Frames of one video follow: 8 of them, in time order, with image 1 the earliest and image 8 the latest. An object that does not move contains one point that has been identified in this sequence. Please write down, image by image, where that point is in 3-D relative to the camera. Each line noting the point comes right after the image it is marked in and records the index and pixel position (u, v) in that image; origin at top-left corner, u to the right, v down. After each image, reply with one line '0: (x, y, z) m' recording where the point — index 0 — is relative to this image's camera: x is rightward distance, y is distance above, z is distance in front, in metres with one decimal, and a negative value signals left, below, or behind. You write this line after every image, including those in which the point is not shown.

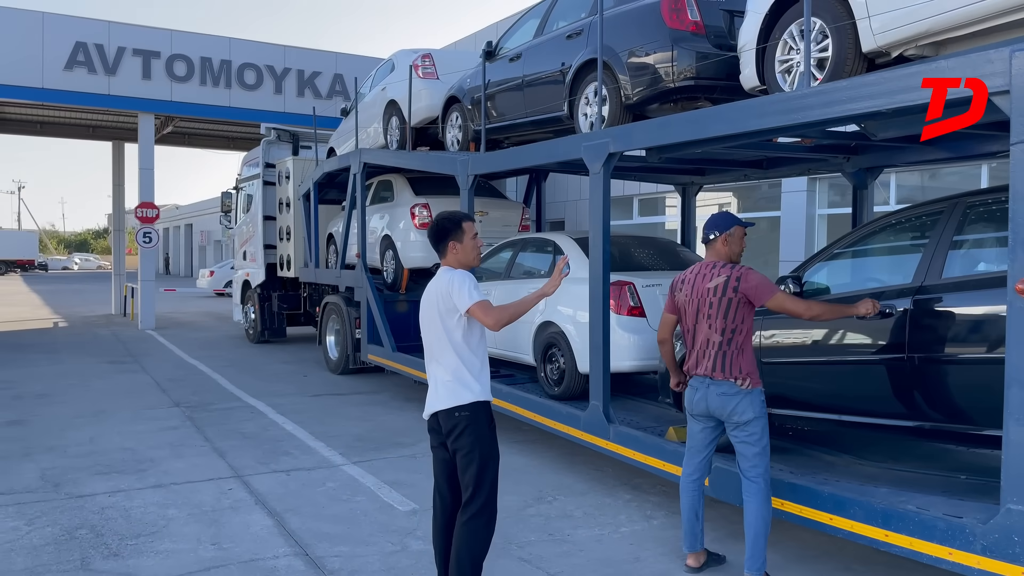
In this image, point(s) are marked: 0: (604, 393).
0: (+0.6, -0.7, +5.5) m
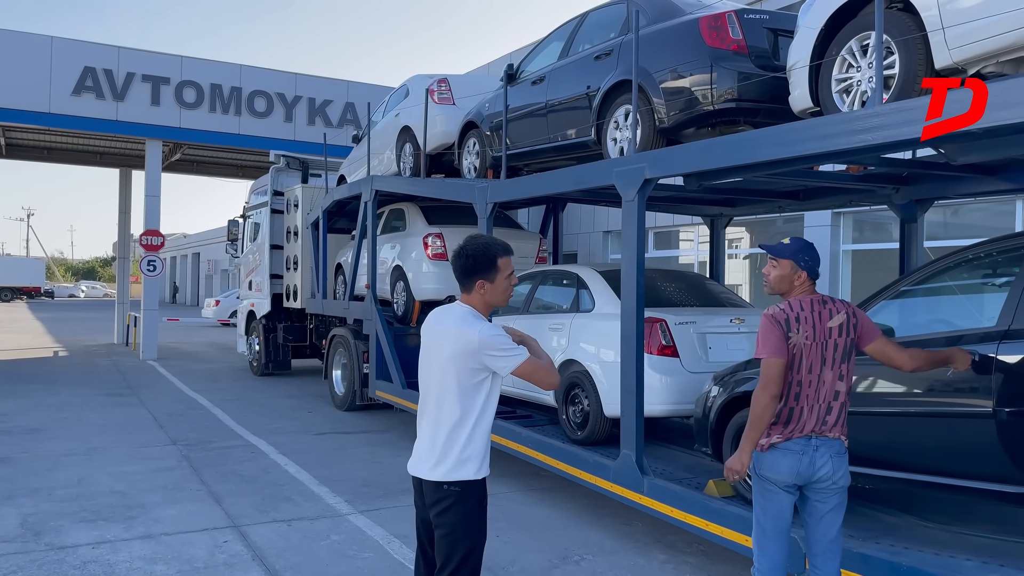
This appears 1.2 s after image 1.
0: (+0.7, -0.9, +5.0) m
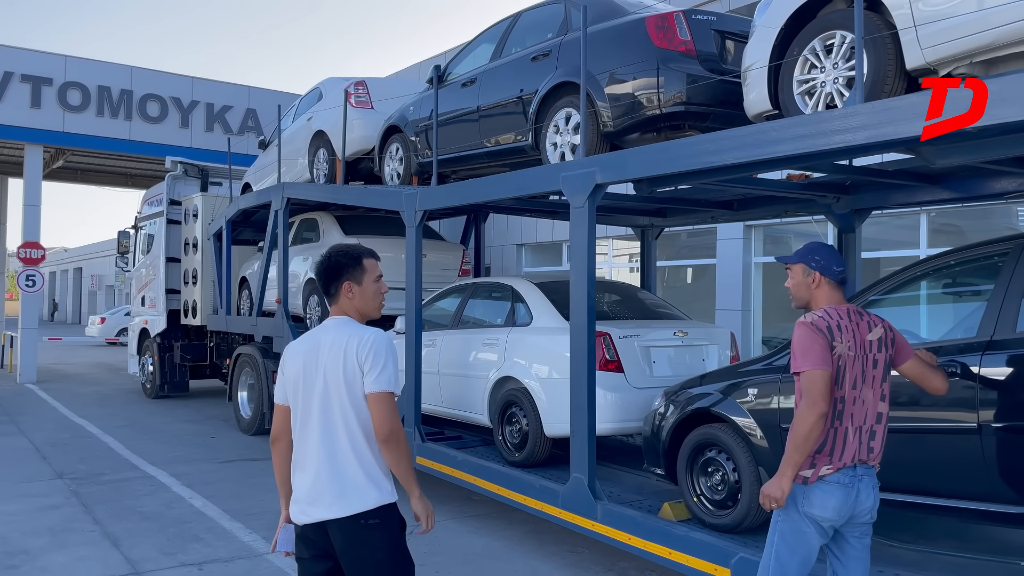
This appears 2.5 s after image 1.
0: (+0.4, -1.0, +4.7) m
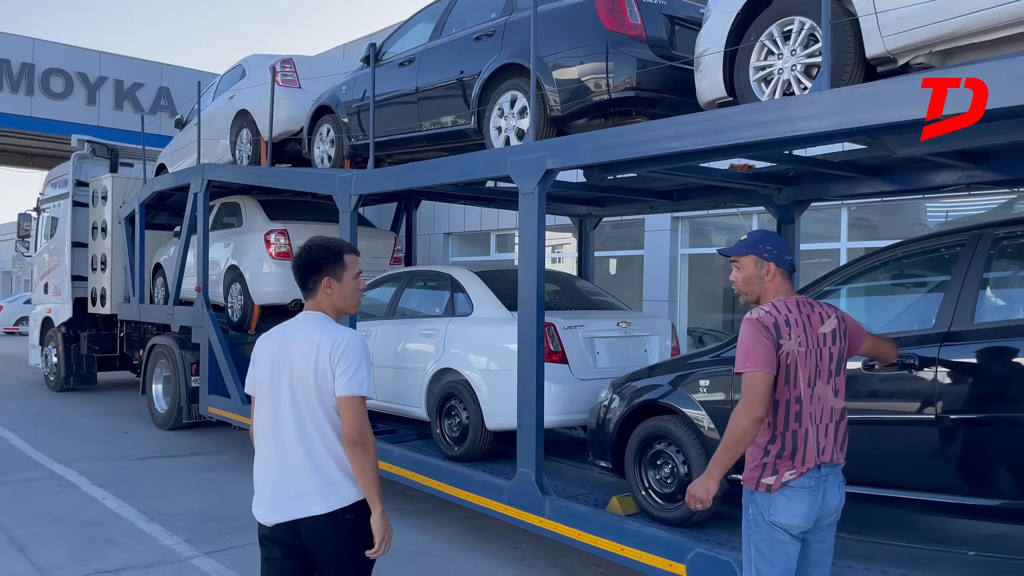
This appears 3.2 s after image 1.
0: (+0.1, -0.9, +4.5) m
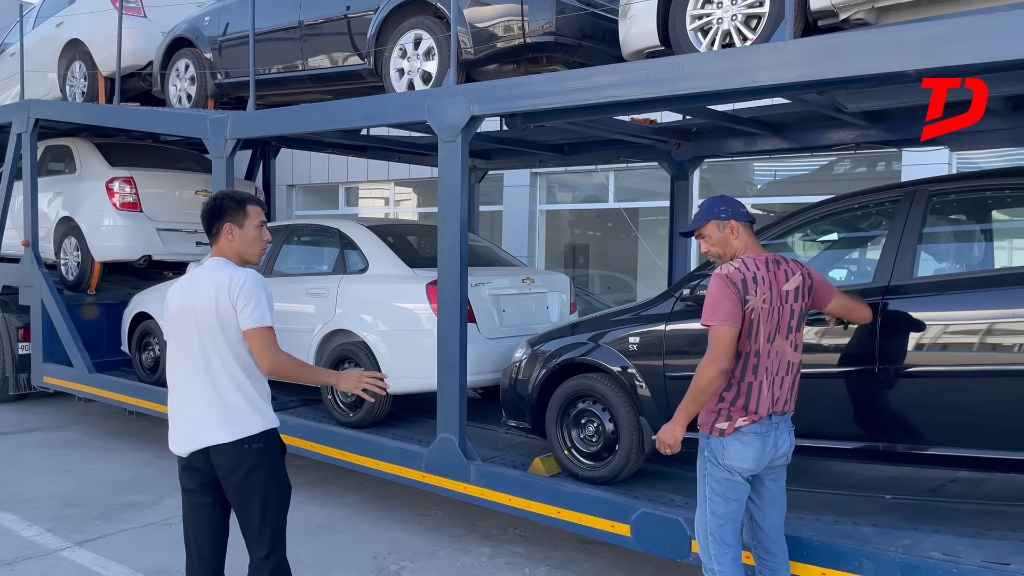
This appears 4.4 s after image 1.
0: (-0.3, -0.7, +4.3) m
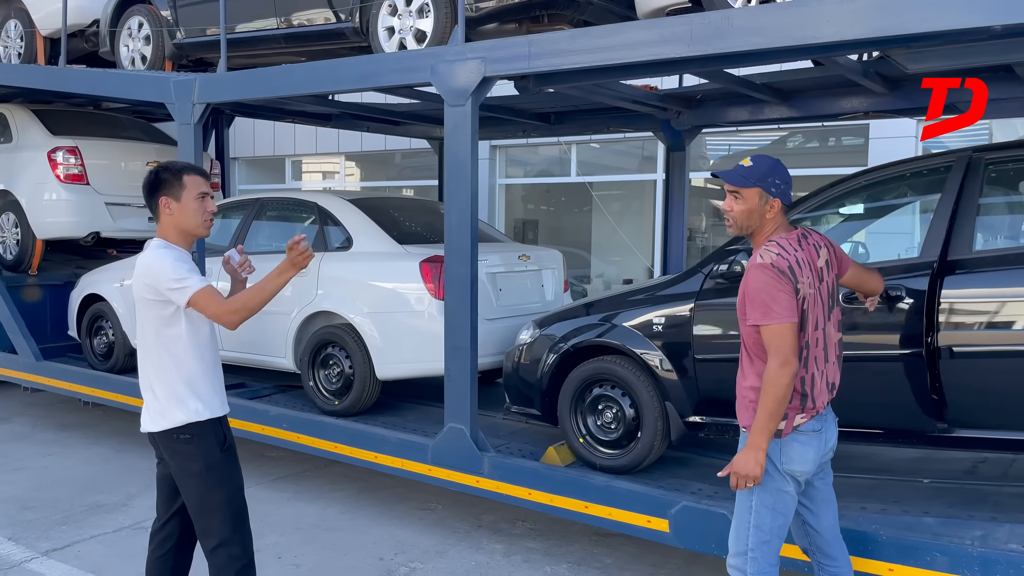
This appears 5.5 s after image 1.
0: (-0.2, -0.6, +4.0) m
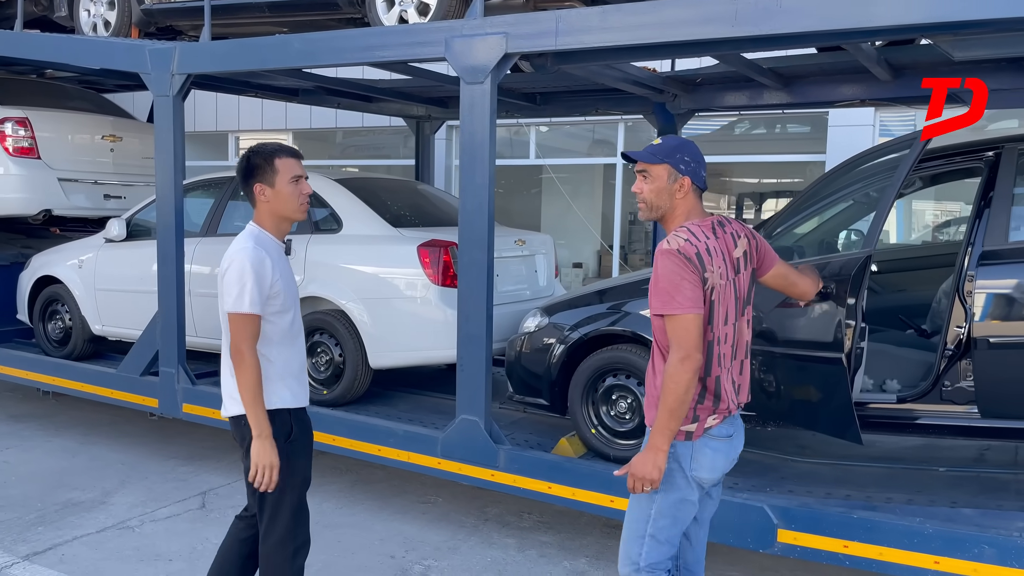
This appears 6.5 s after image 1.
0: (-0.1, -0.5, +3.8) m
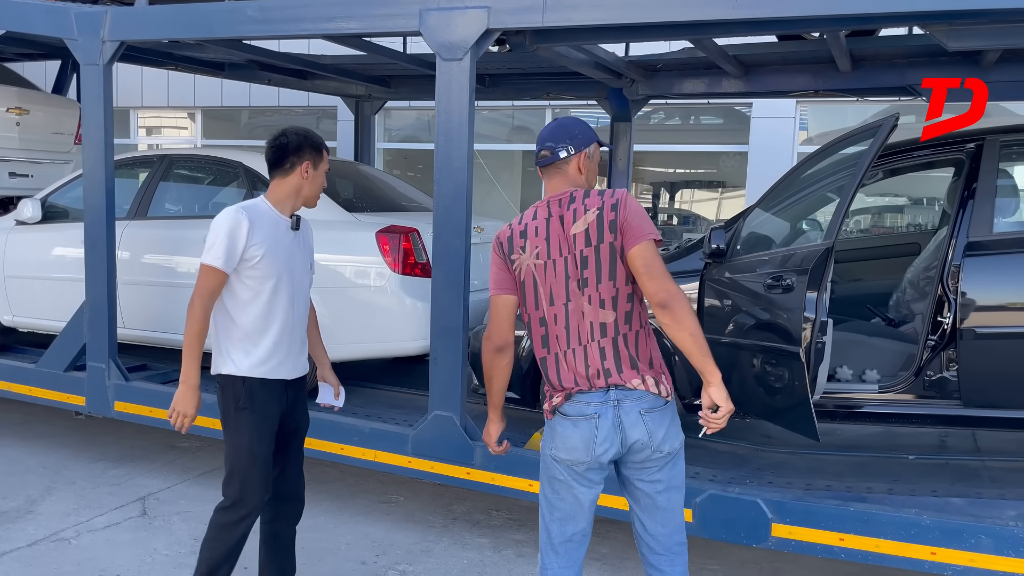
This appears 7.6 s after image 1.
0: (-0.2, -0.5, +3.7) m
